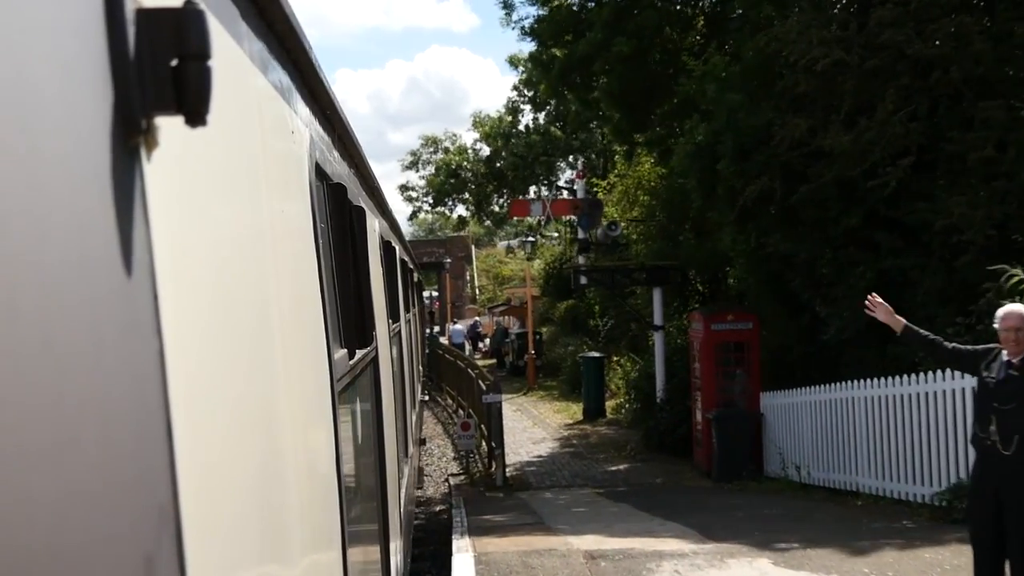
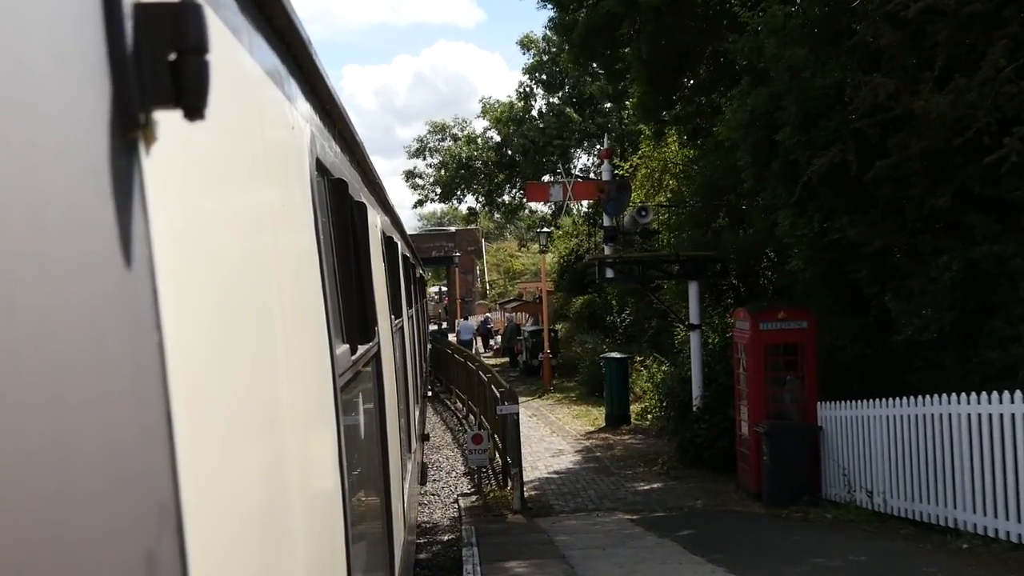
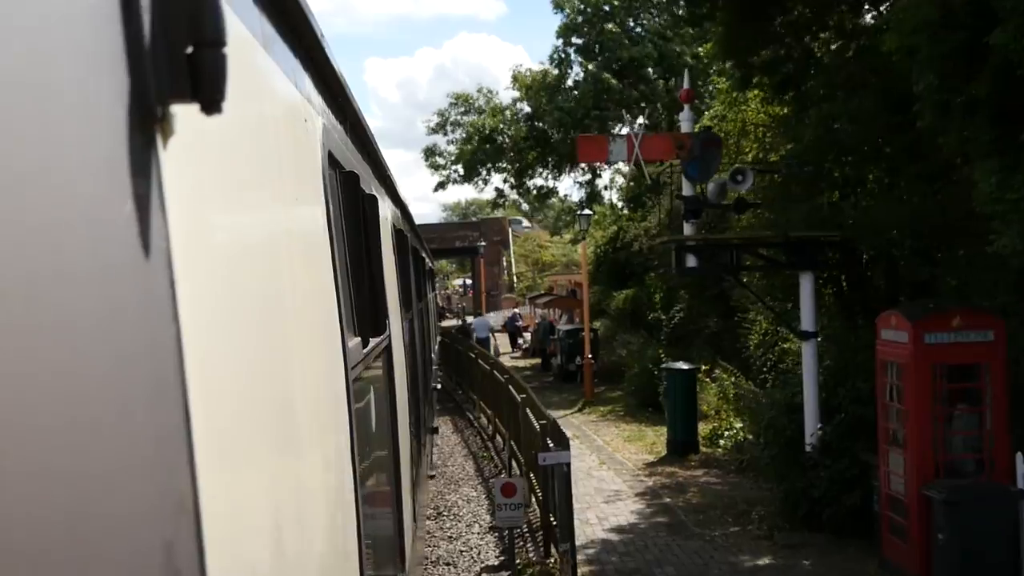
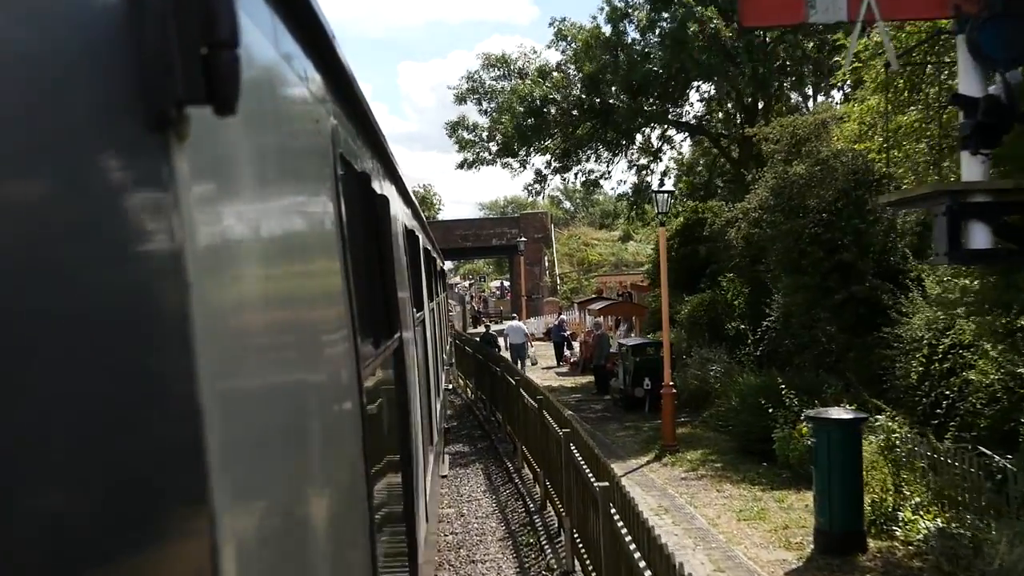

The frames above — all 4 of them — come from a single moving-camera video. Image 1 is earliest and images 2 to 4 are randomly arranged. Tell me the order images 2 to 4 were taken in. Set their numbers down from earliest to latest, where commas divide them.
2, 3, 4
